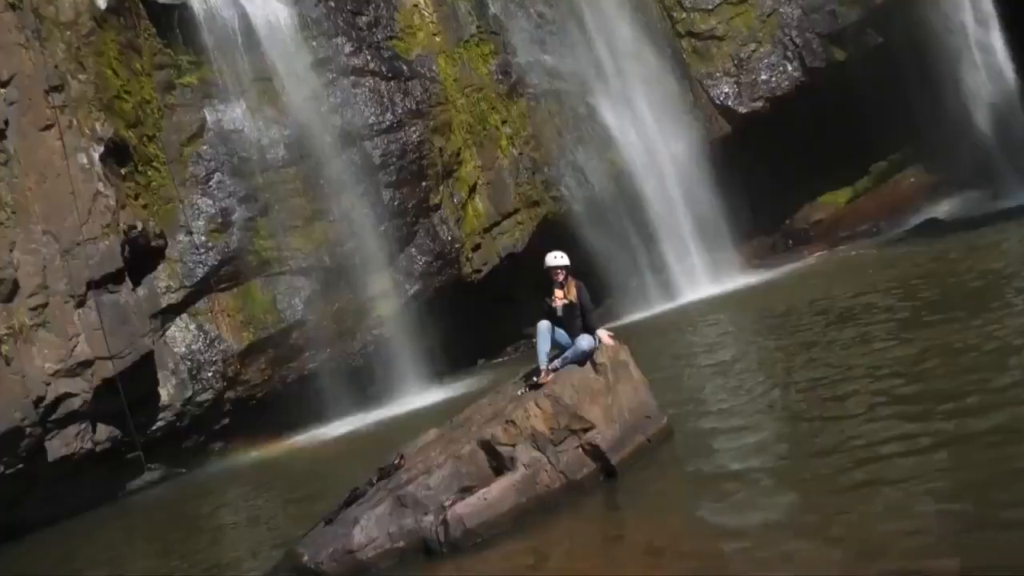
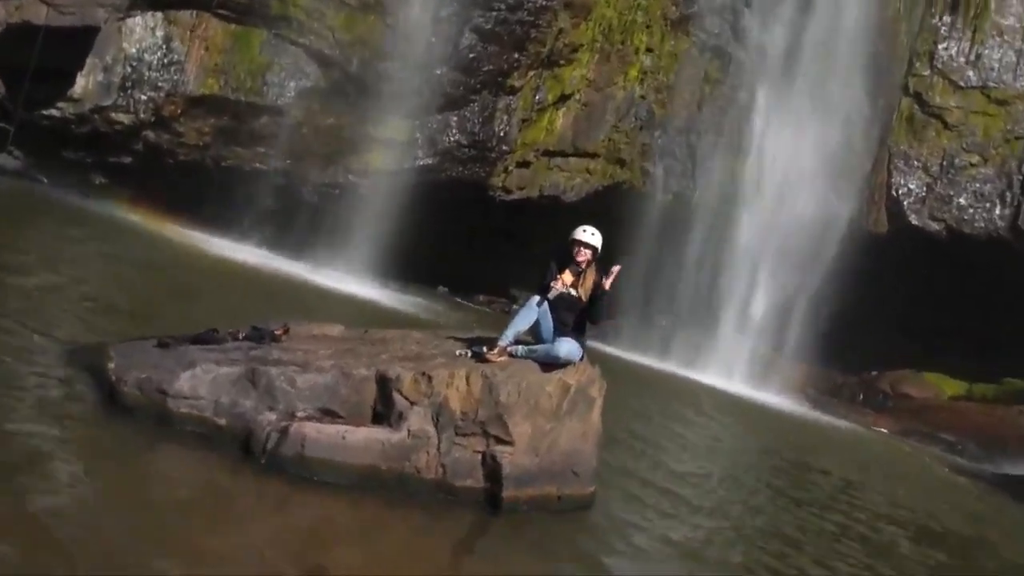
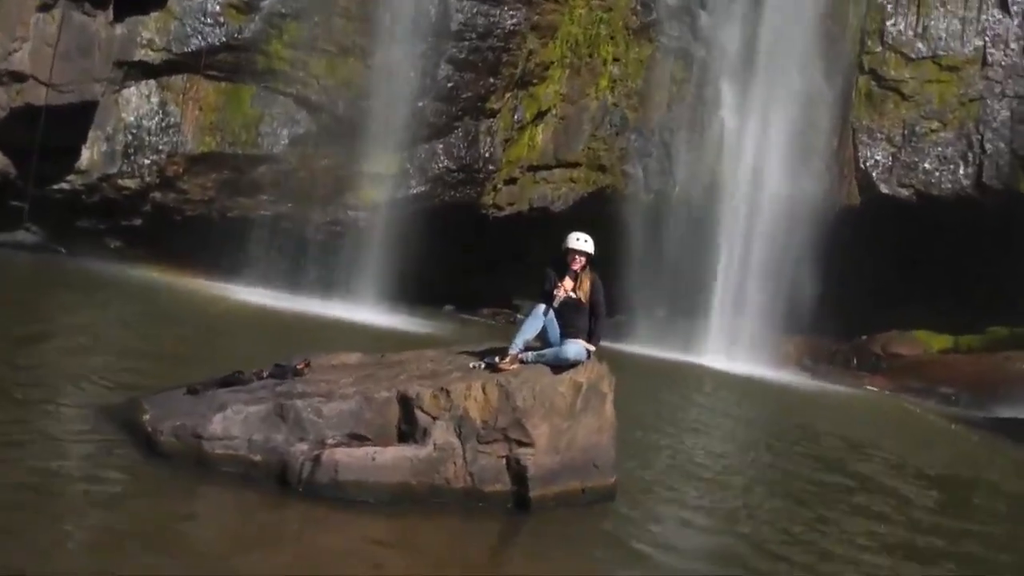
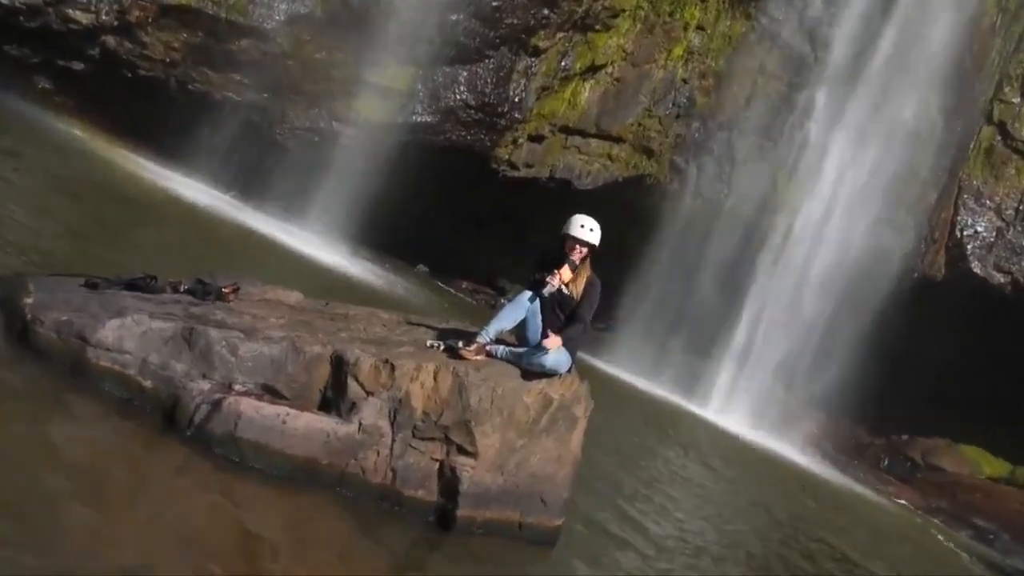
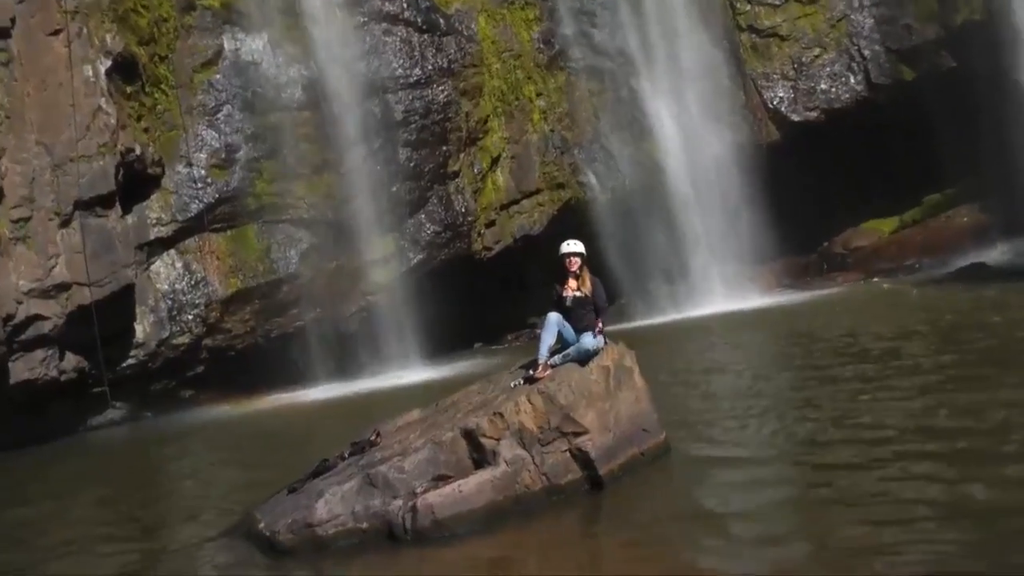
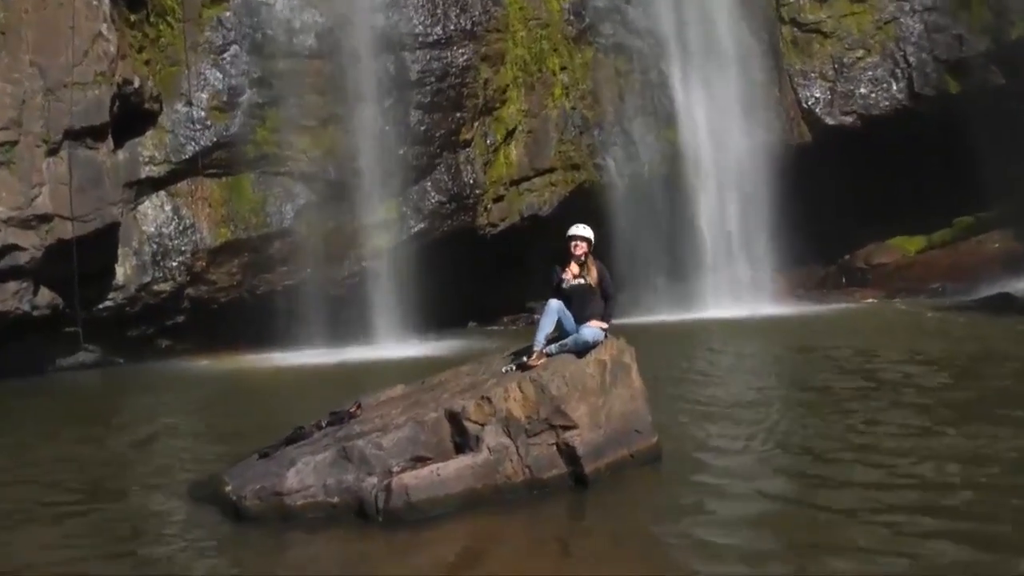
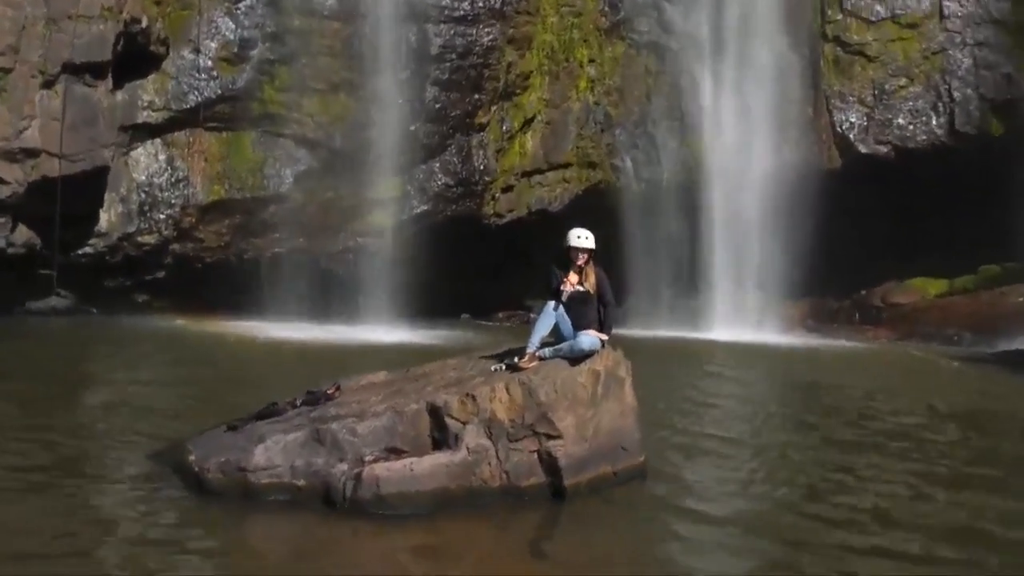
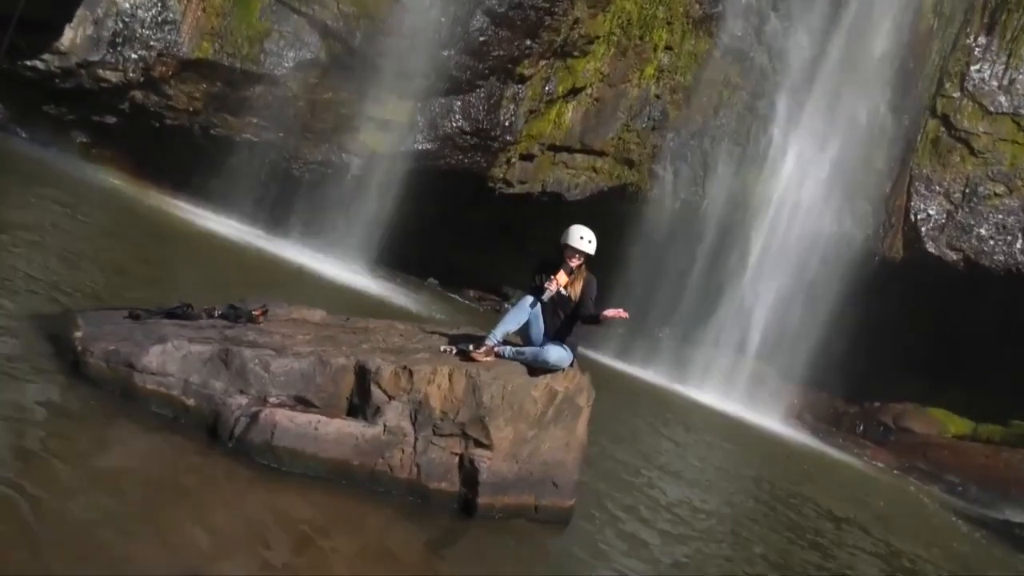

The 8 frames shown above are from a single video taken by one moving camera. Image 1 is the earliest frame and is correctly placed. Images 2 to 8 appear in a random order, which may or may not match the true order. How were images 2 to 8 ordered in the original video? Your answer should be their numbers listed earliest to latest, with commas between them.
5, 6, 7, 3, 2, 8, 4
